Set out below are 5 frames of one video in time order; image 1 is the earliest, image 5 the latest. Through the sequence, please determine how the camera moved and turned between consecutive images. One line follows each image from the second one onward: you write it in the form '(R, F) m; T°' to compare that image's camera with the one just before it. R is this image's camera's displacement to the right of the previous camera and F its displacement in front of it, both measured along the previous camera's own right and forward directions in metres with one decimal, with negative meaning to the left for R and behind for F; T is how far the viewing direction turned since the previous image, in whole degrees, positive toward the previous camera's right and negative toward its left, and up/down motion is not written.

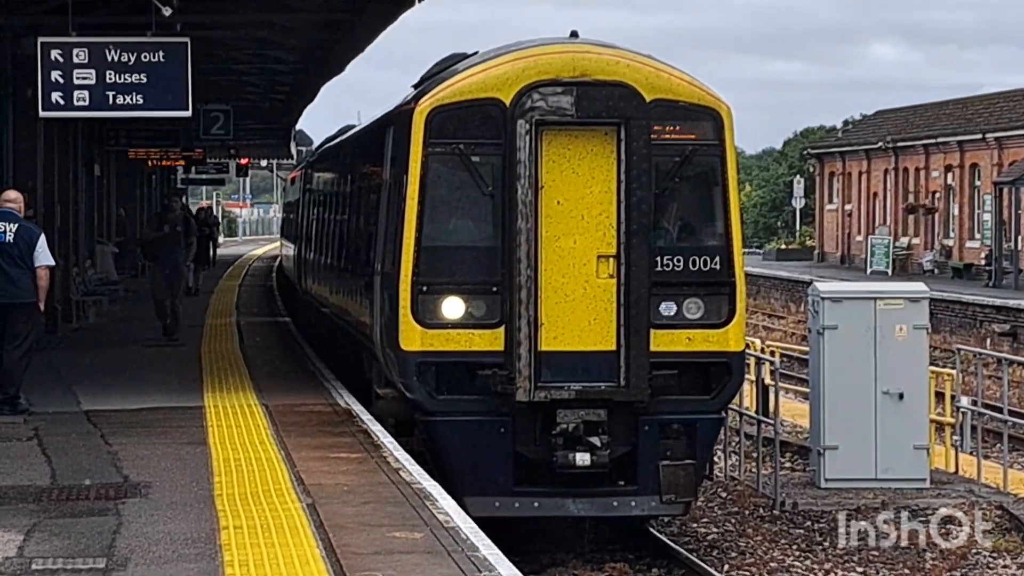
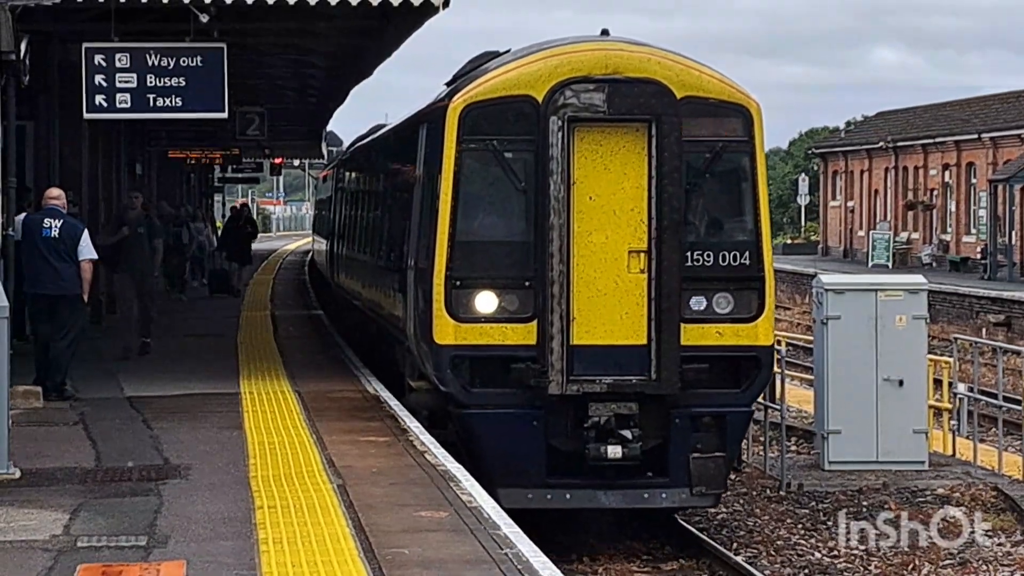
(+0.2, -0.4) m; -2°
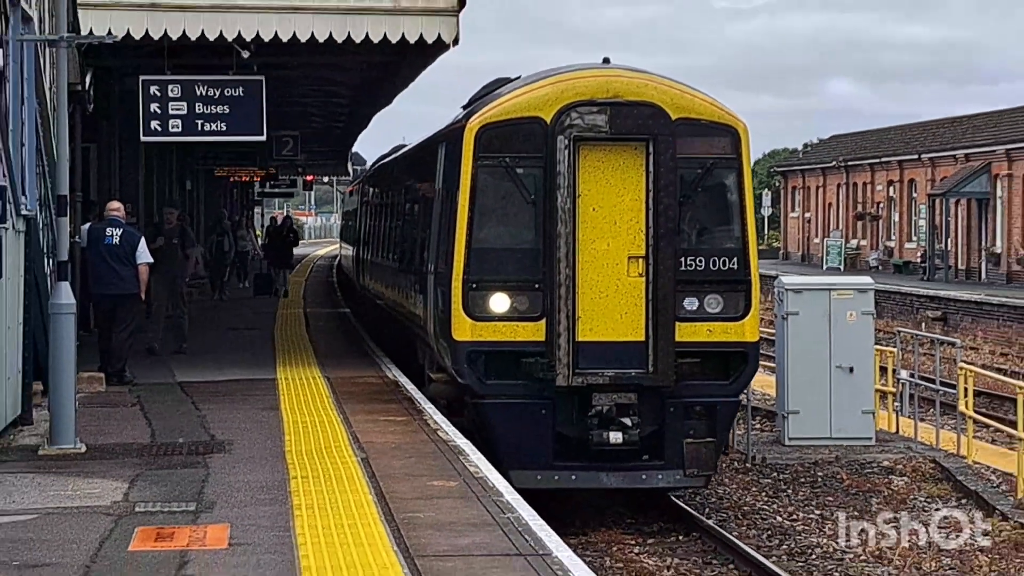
(+0.2, -1.3) m; -1°
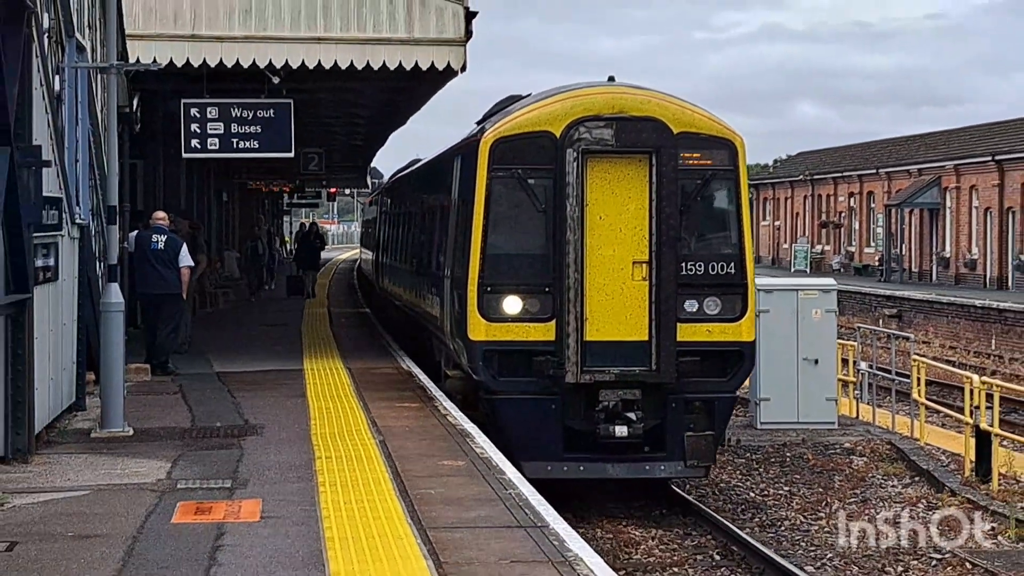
(+0.2, -1.2) m; -1°
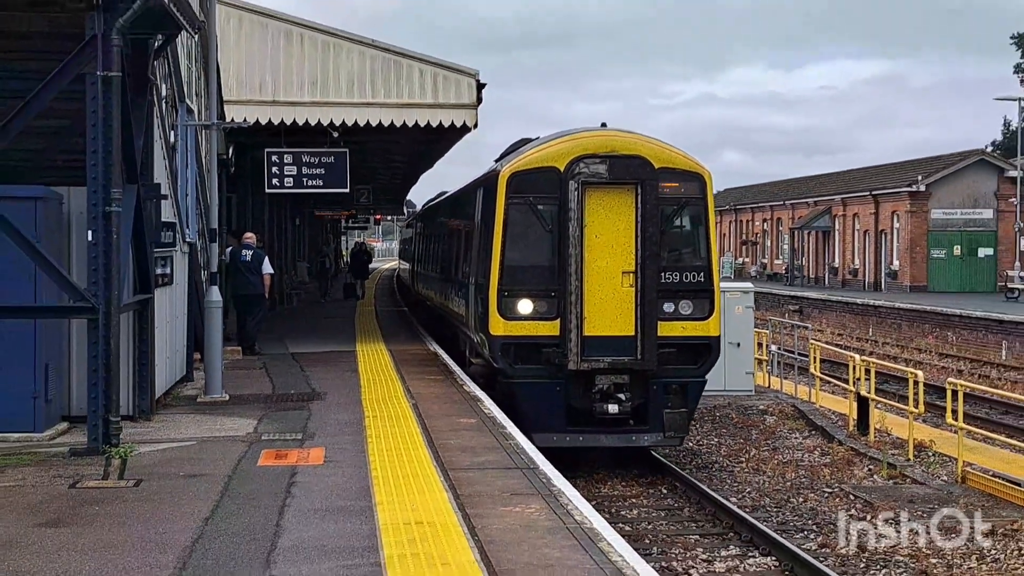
(+0.4, -3.7) m; -2°
